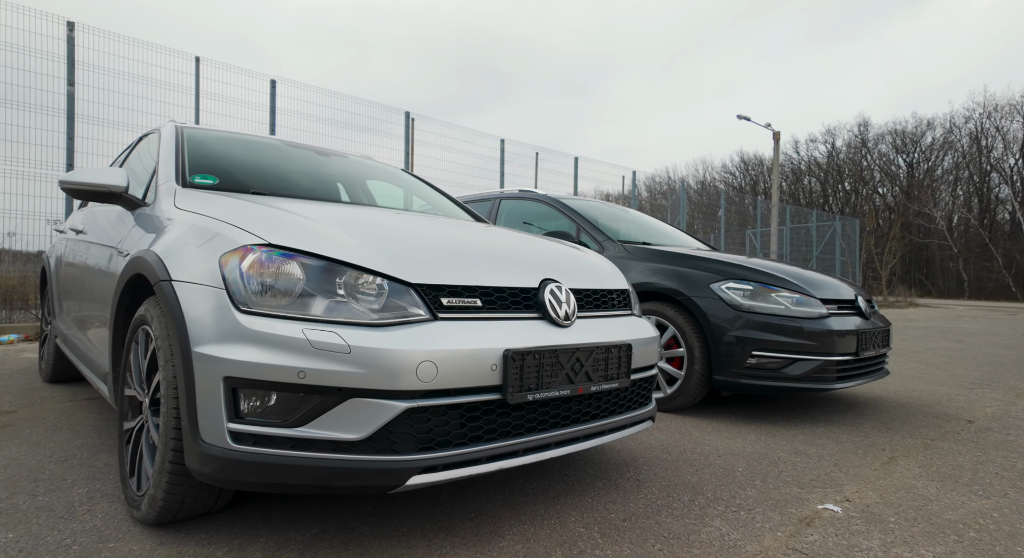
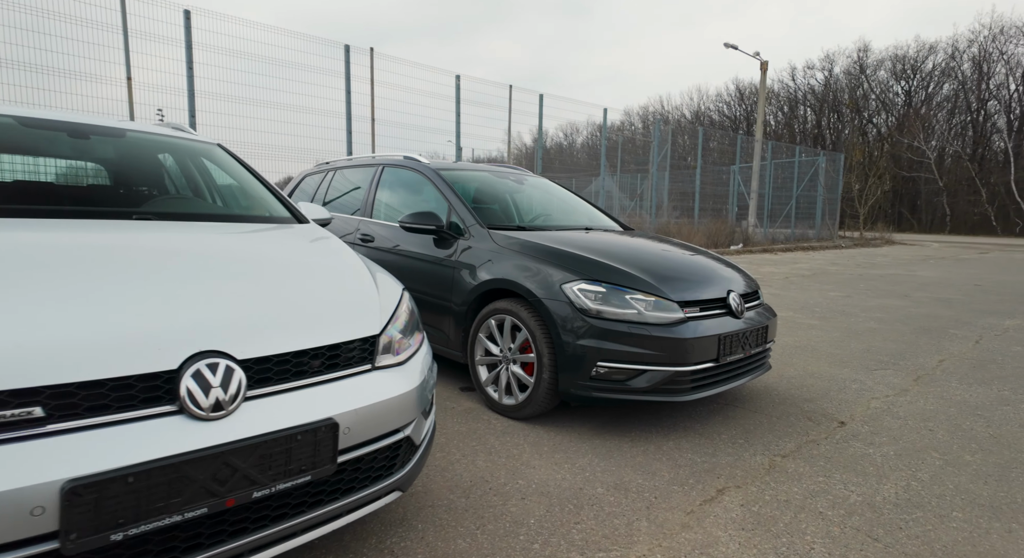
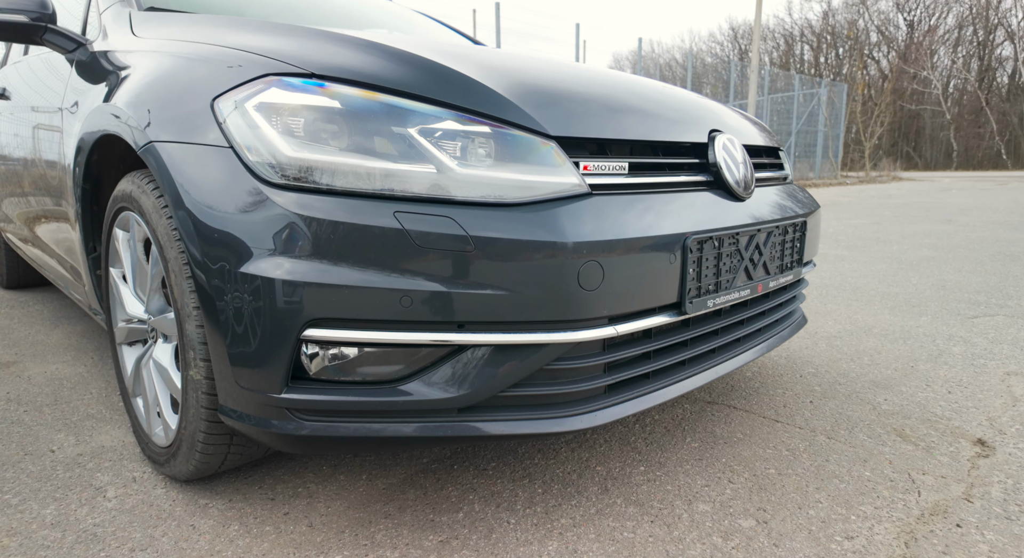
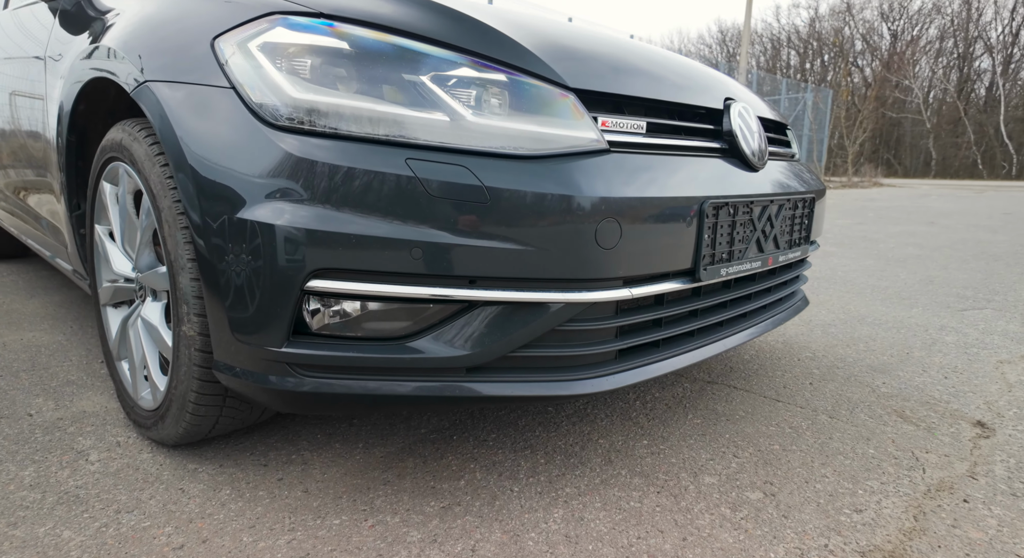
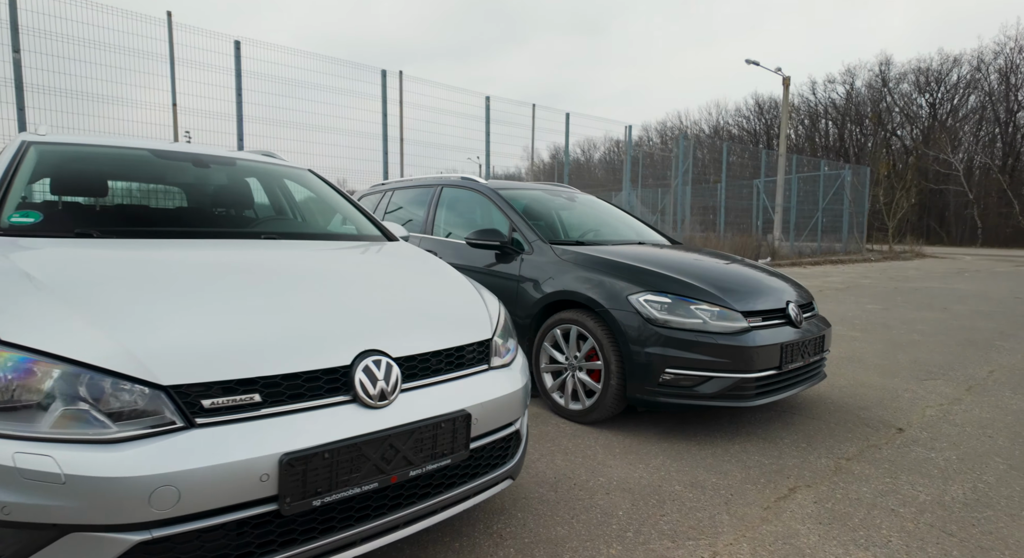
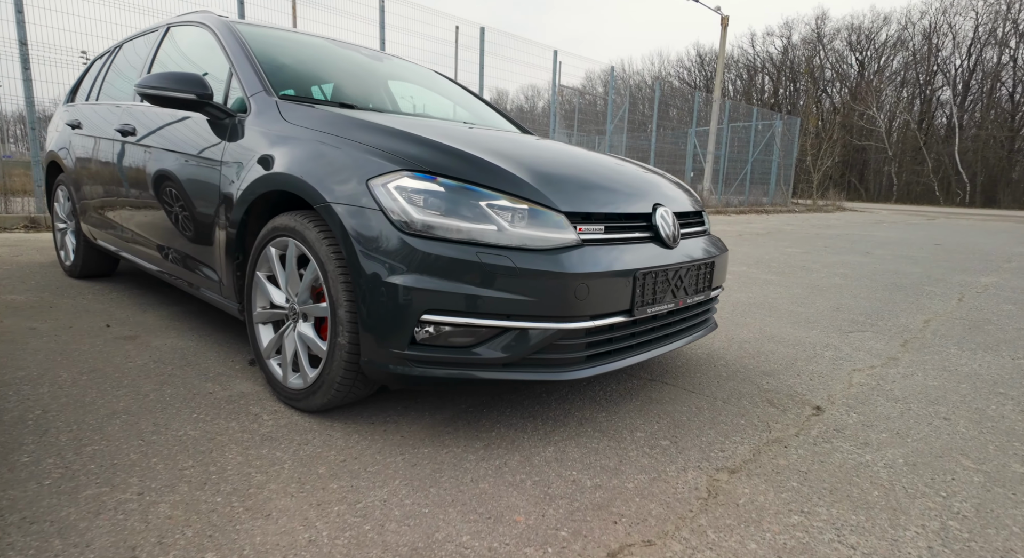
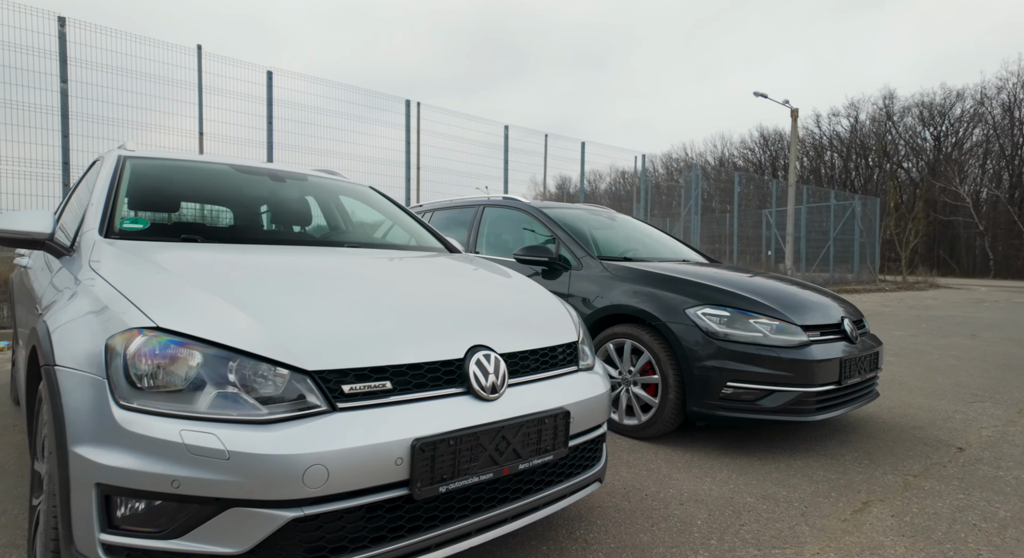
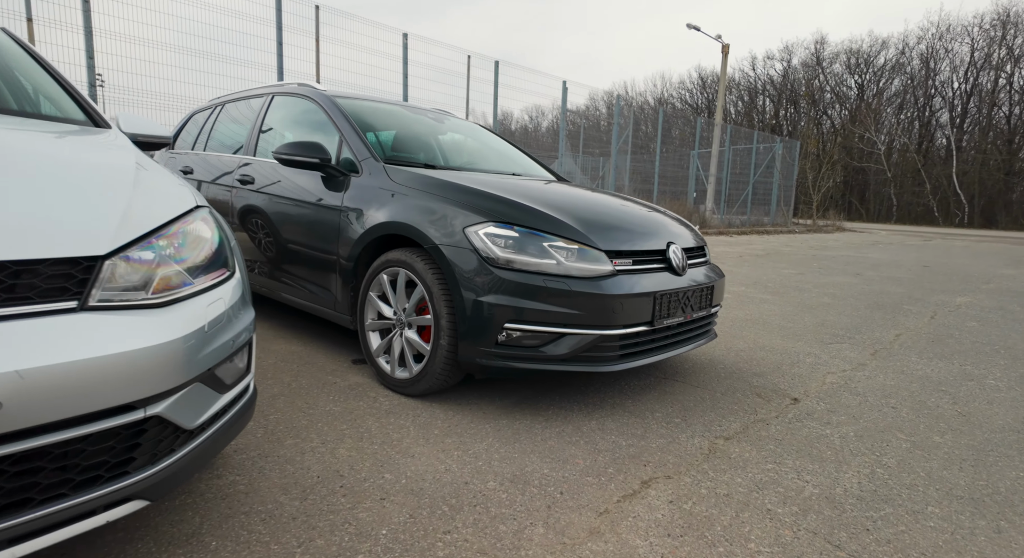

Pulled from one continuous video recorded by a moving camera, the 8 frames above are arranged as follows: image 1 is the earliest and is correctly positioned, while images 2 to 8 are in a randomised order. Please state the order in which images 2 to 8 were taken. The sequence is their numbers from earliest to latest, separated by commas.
7, 5, 2, 8, 6, 4, 3
